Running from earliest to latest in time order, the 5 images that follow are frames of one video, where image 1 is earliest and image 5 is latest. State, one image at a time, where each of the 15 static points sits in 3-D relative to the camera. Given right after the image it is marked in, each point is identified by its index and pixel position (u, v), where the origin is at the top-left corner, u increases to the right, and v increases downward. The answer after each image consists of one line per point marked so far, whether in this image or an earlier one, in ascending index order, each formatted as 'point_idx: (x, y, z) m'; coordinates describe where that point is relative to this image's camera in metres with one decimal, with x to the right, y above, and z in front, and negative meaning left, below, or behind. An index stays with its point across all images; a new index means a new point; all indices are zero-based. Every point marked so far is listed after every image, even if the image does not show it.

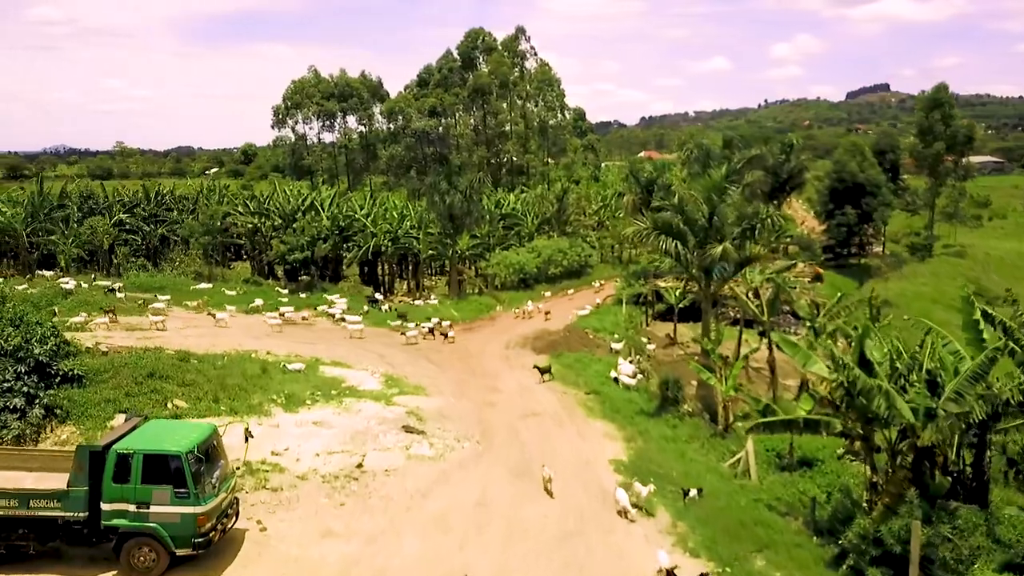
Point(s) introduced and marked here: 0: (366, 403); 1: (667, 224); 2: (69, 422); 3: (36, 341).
0: (-3.6, -2.8, +19.7) m
1: (+3.8, +1.6, +19.5) m
2: (-8.8, -2.7, +15.9) m
3: (-10.2, -1.1, +16.9) m
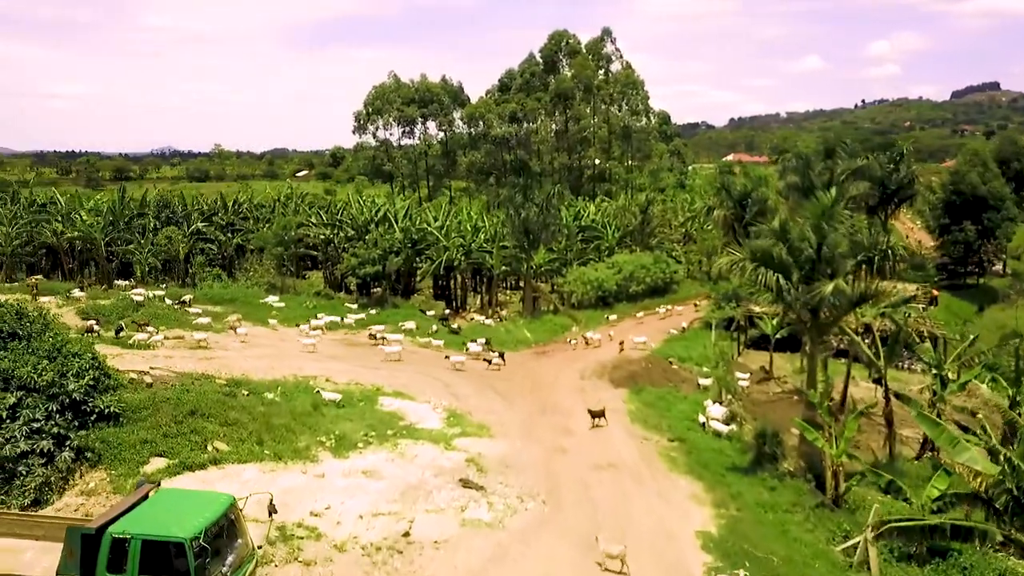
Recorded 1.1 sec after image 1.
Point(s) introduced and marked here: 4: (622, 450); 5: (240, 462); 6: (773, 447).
0: (-2.0, -3.6, +17.9) m
1: (+5.4, +0.7, +16.9) m
2: (-7.6, -3.3, +14.6) m
3: (-8.8, -1.7, +15.8) m
4: (+2.6, -3.9, +19.1) m
5: (-5.3, -3.4, +15.6) m
6: (+5.9, -3.6, +18.0) m
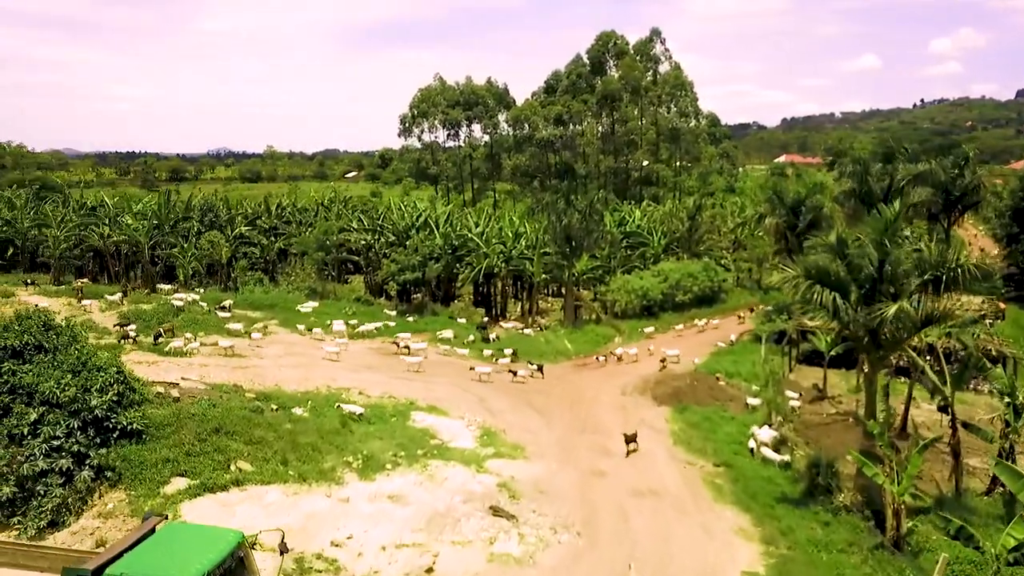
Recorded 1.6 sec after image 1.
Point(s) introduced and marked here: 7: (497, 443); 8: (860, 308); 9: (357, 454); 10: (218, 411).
0: (-1.3, -3.9, +17.1) m
1: (+6.1, +0.3, +15.7) m
2: (-7.0, -3.5, +14.2) m
3: (-8.1, -2.0, +15.4) m
4: (+3.5, -4.3, +18.0) m
5: (-4.7, -3.7, +15.0) m
6: (+6.7, -4.0, +16.7) m
7: (-0.4, -3.7, +19.2) m
8: (+6.8, -0.4, +15.4) m
9: (-3.3, -3.5, +16.8) m
10: (-6.3, -2.7, +17.0) m
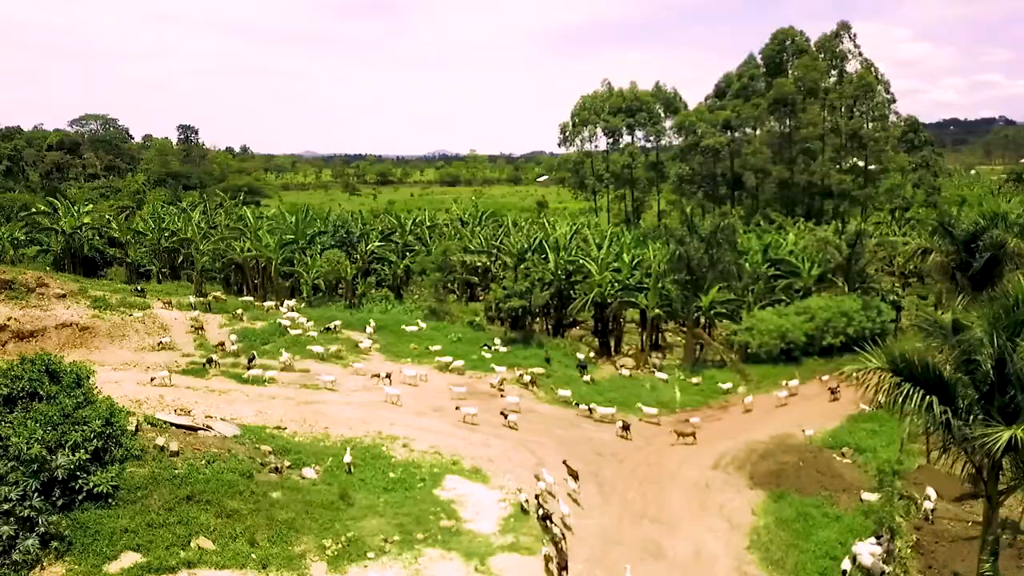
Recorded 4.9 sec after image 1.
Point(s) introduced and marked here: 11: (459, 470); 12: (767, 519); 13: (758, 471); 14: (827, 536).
0: (-1.2, -5.1, +14.6) m
1: (+5.8, -1.1, +11.4) m
2: (-7.4, -4.5, +13.2) m
3: (-8.1, -2.9, +14.6) m
4: (+3.6, -5.6, +14.3) m
5: (-5.0, -4.7, +13.4) m
6: (+6.4, -5.4, +12.3) m
7: (+0.2, -5.0, +16.4) m
8: (+6.3, -1.8, +10.9) m
9: (-3.2, -4.6, +14.7) m
10: (-6.0, -3.6, +15.7) m
11: (-1.3, -4.4, +19.2) m
12: (+5.7, -5.1, +17.6) m
13: (+6.2, -4.5, +19.9) m
14: (+6.6, -5.2, +16.6) m
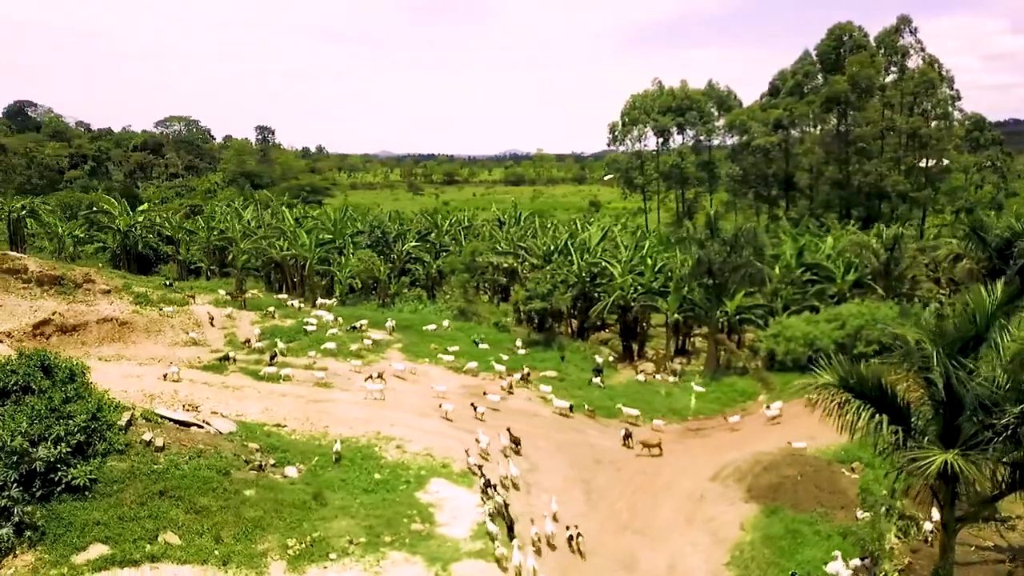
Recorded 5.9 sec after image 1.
0: (-1.9, -5.1, +14.6) m
1: (+4.8, -1.2, +10.8) m
2: (-8.2, -4.5, +13.7) m
3: (-8.8, -2.9, +15.2) m
4: (+2.9, -5.8, +13.9) m
5: (-5.8, -4.7, +13.7) m
6: (+5.5, -5.6, +11.6) m
7: (-0.3, -5.0, +16.2) m
8: (+5.3, -2.0, +10.3) m
9: (-3.9, -4.7, +14.9) m
10: (-6.6, -3.7, +16.2) m
11: (-1.5, -4.5, +19.2) m
12: (+5.2, -5.3, +17.0) m
13: (+5.9, -4.7, +19.3) m
14: (+6.0, -5.4, +15.9) m
